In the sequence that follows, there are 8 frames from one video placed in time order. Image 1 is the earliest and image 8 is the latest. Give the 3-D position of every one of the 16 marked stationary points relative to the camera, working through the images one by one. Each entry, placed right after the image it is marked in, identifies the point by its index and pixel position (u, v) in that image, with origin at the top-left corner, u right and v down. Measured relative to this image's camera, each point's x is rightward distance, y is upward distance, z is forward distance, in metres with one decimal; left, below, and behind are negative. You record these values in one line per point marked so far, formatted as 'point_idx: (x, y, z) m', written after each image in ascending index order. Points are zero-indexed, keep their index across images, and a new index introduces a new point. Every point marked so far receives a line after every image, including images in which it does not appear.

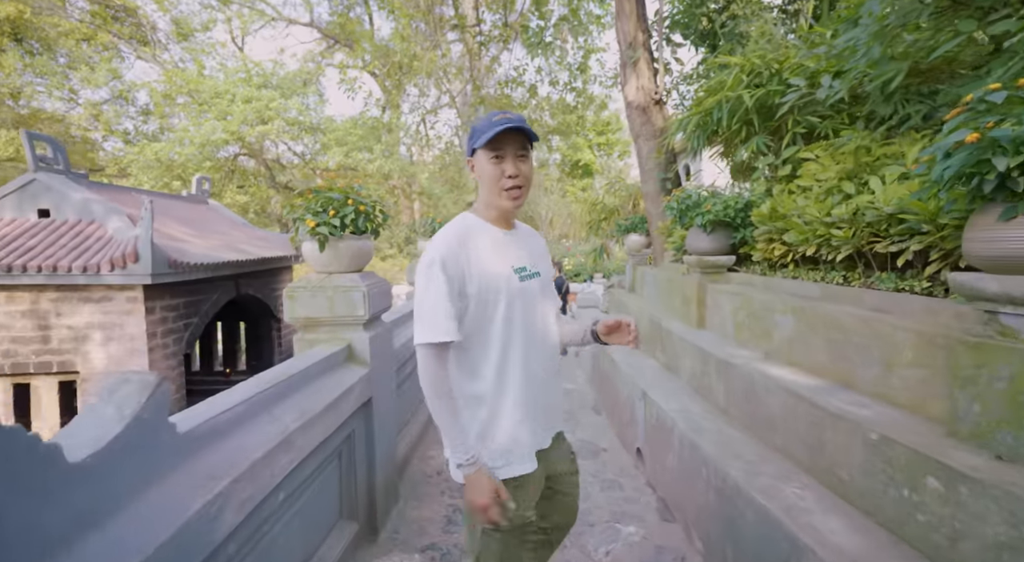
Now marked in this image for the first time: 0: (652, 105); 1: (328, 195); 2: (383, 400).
0: (+1.3, +1.7, +5.3) m
1: (-0.8, +0.4, +2.3) m
2: (-0.6, -0.5, +2.5) m
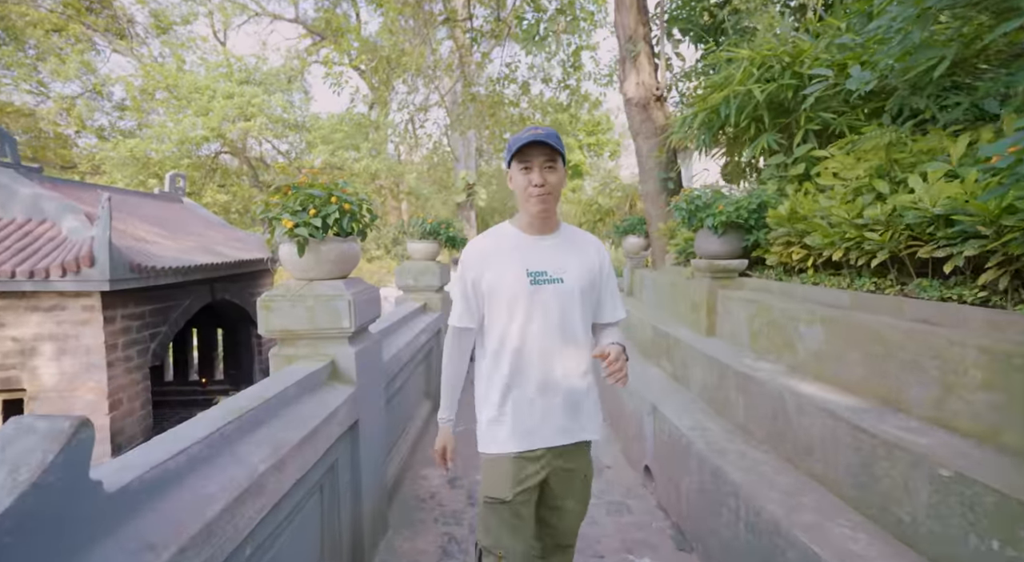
0: (+1.3, +1.6, +5.1) m
1: (-0.7, +0.3, +2.0) m
2: (-0.6, -0.6, +2.3) m
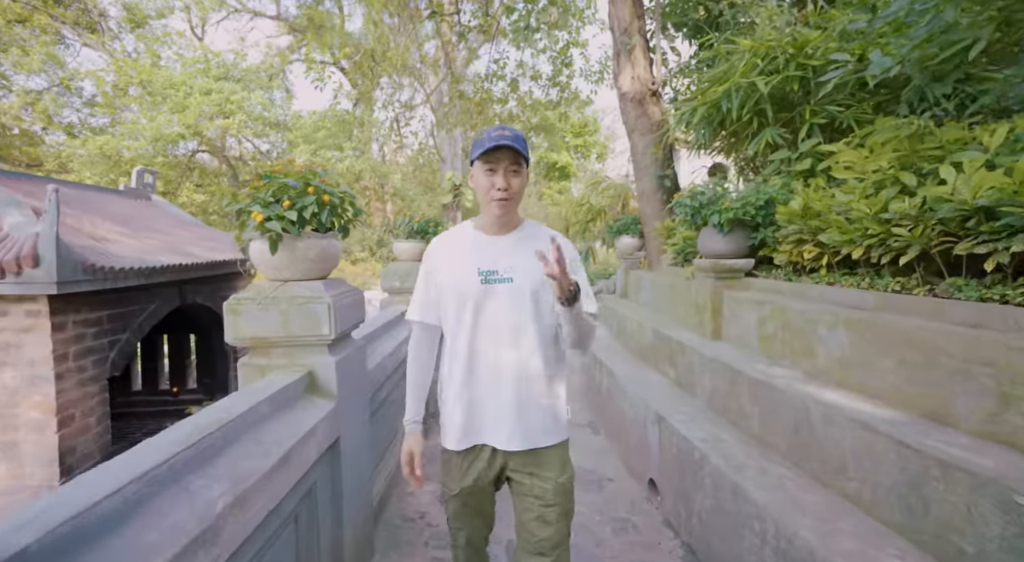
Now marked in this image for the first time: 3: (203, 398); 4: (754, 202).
0: (+1.2, +1.6, +4.9) m
1: (-0.7, +0.3, +1.8) m
2: (-0.6, -0.6, +2.0) m
3: (-3.9, -1.5, +7.0) m
4: (+1.3, +0.4, +3.1) m
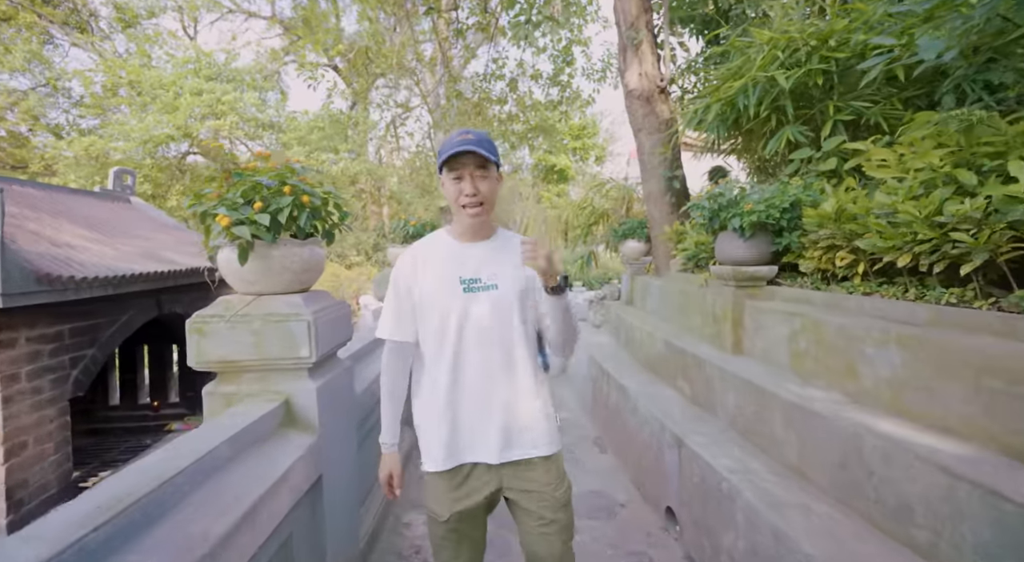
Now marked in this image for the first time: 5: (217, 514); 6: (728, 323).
0: (+1.2, +1.6, +4.7) m
1: (-0.7, +0.3, +1.6) m
2: (-0.6, -0.6, +1.8) m
3: (-3.9, -1.6, +6.7) m
4: (+1.4, +0.4, +2.8) m
5: (-0.6, -0.5, +1.1) m
6: (+1.1, -0.2, +3.0) m
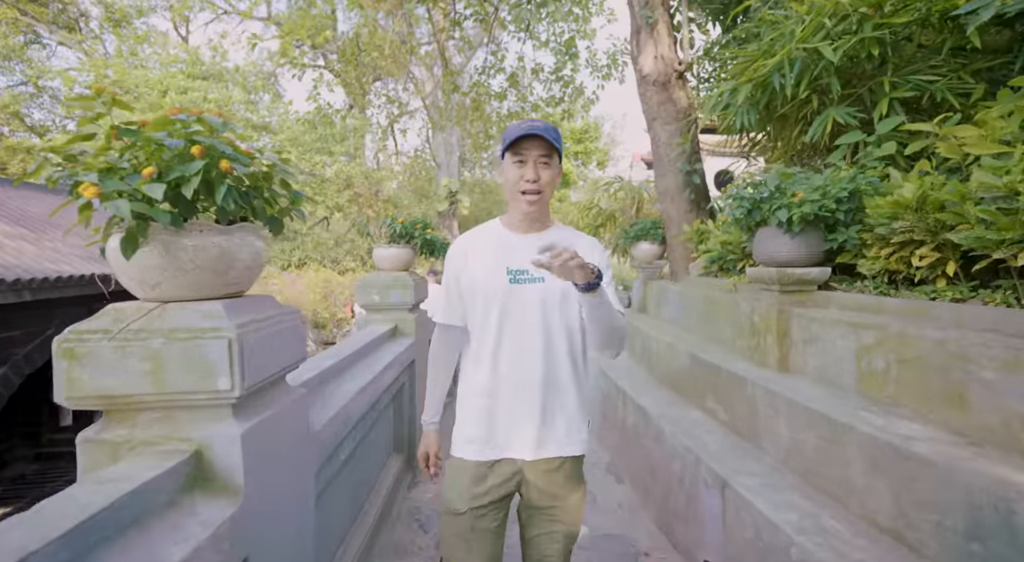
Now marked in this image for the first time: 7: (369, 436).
0: (+1.2, +1.5, +4.2) m
1: (-0.7, +0.3, +1.1) m
2: (-0.5, -0.6, +1.3) m
3: (-3.9, -1.6, +6.2) m
4: (+1.4, +0.4, +2.4) m
5: (-0.6, -0.5, +0.6) m
6: (+1.2, -0.2, +2.5) m
7: (-0.6, -0.7, +2.4) m
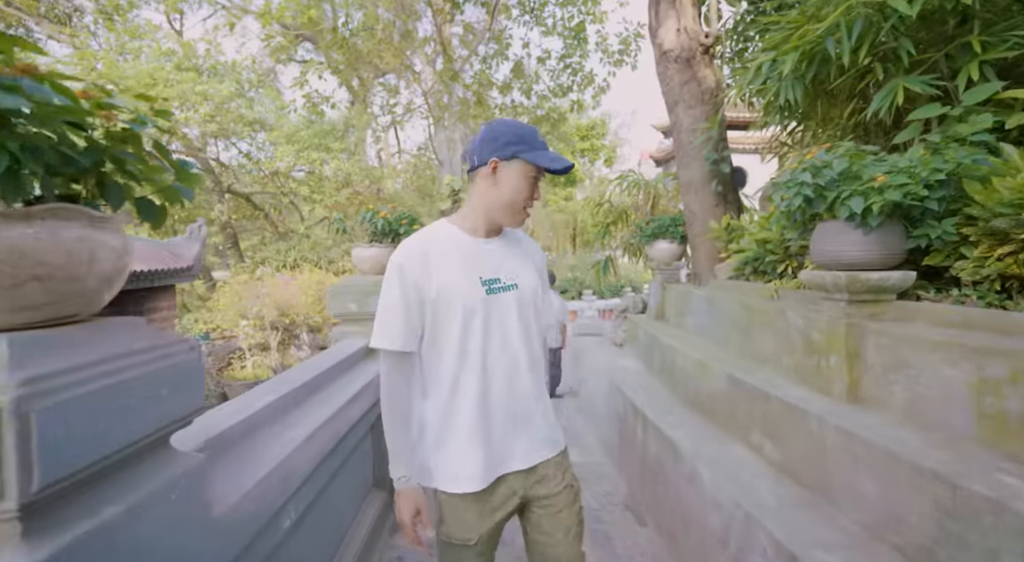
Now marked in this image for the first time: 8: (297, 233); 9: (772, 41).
0: (+1.2, +1.5, +3.7) m
1: (-0.7, +0.3, +0.6) m
2: (-0.6, -0.6, +0.8) m
3: (-3.9, -1.7, +5.7) m
4: (+1.4, +0.3, +1.9) m
5: (-0.6, -0.5, +0.1) m
6: (+1.2, -0.3, +2.0) m
7: (-0.6, -0.7, +1.9) m
8: (-5.0, +1.1, +13.0) m
9: (+1.4, +1.3, +3.0) m
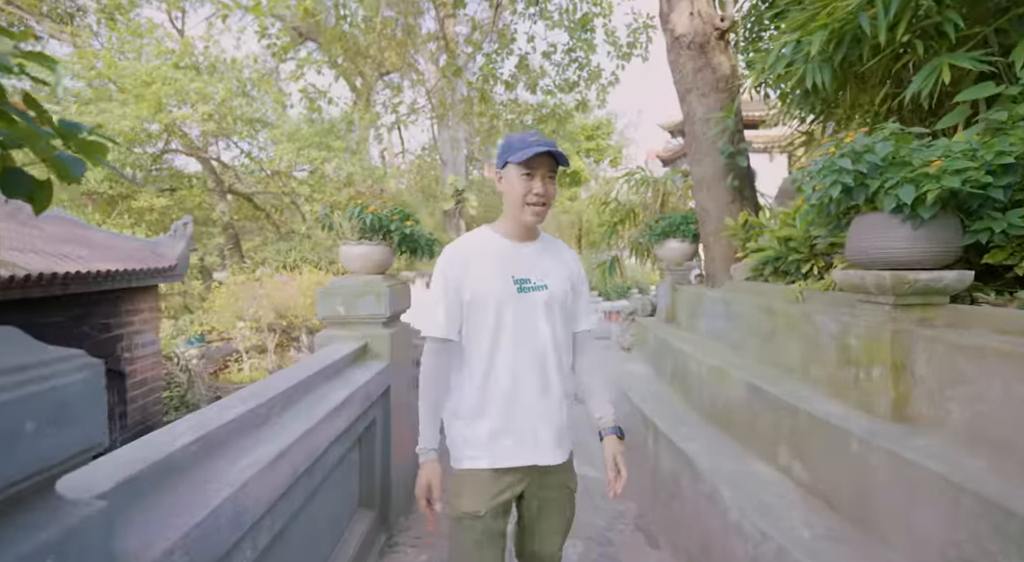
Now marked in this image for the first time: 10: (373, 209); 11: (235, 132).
0: (+1.2, +1.5, +3.5) m
1: (-0.7, +0.3, +0.4) m
2: (-0.6, -0.6, +0.6) m
3: (-3.8, -1.7, +5.5) m
4: (+1.4, +0.3, +1.6) m
5: (-0.6, -0.5, -0.1) m
6: (+1.2, -0.3, +1.8) m
7: (-0.6, -0.7, +1.7) m
8: (-4.9, +1.1, +12.8) m
9: (+1.4, +1.3, +2.8) m
10: (-0.7, +0.4, +3.1) m
11: (-5.5, +3.0, +11.2) m
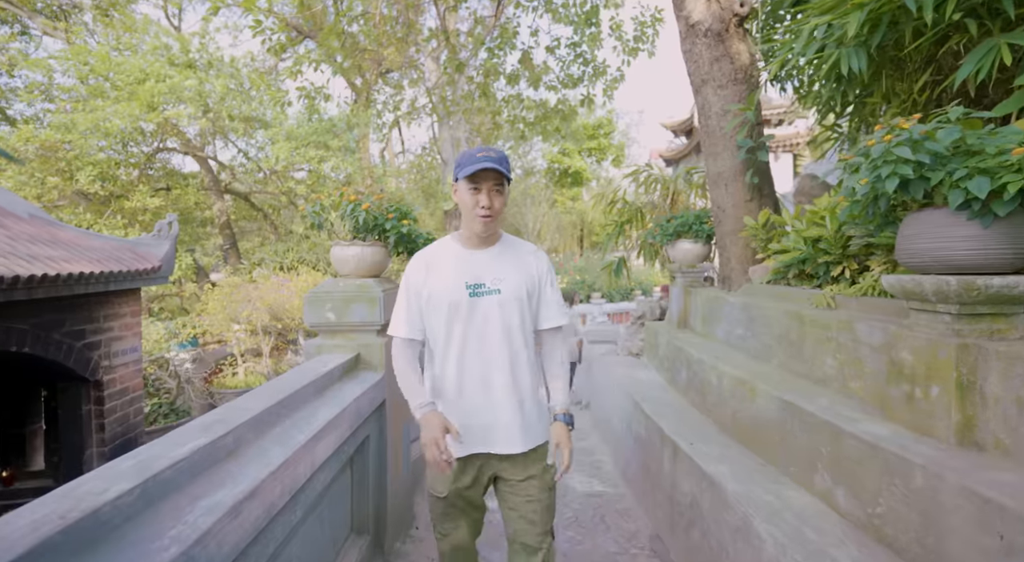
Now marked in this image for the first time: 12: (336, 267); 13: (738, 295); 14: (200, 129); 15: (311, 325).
0: (+1.3, +1.5, +3.3) m
1: (-0.7, +0.2, +0.2) m
2: (-0.5, -0.7, +0.4) m
3: (-3.8, -1.7, +5.3) m
4: (+1.4, +0.3, +1.4) m
5: (-0.6, -0.5, -0.3) m
6: (+1.2, -0.3, +1.6) m
7: (-0.6, -0.7, +1.5) m
8: (-4.9, +1.1, +12.6) m
9: (+1.5, +1.3, +2.6) m
10: (-0.7, +0.3, +2.9) m
11: (-5.5, +3.0, +11.0) m
12: (-0.8, +0.1, +2.7) m
13: (+1.3, -0.1, +3.2) m
14: (-5.9, +2.9, +10.6) m
15: (-0.9, -0.2, +2.5) m
